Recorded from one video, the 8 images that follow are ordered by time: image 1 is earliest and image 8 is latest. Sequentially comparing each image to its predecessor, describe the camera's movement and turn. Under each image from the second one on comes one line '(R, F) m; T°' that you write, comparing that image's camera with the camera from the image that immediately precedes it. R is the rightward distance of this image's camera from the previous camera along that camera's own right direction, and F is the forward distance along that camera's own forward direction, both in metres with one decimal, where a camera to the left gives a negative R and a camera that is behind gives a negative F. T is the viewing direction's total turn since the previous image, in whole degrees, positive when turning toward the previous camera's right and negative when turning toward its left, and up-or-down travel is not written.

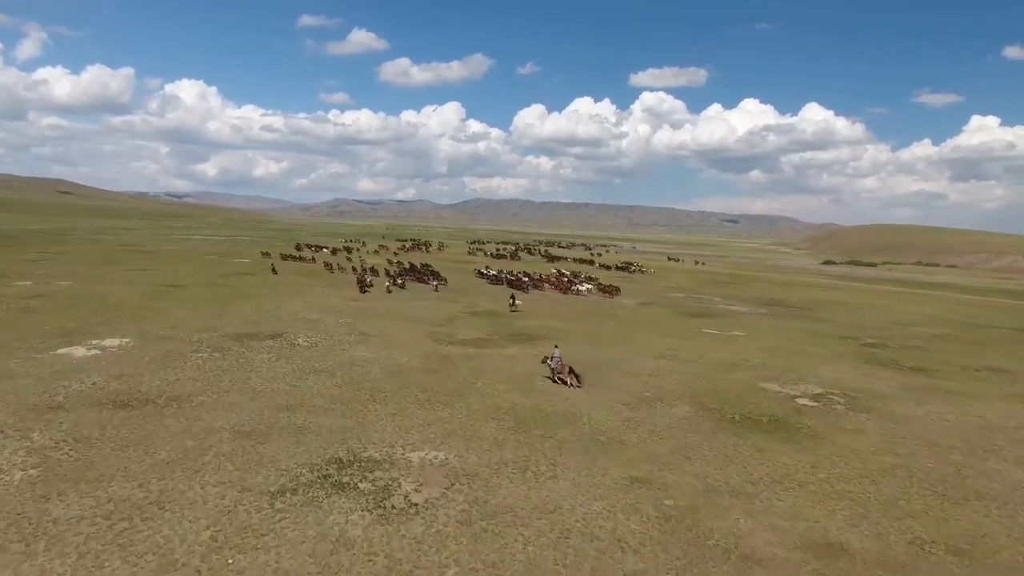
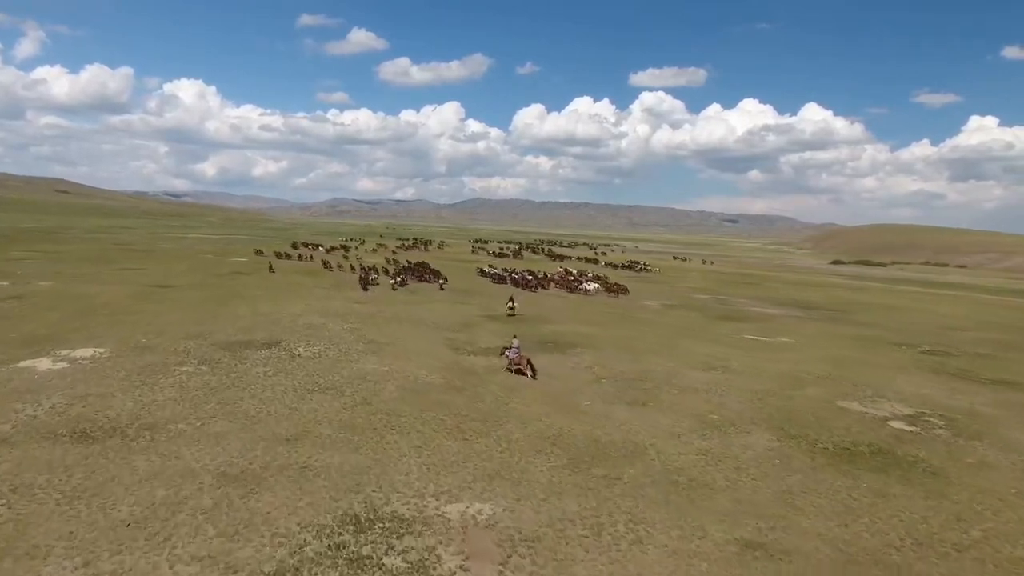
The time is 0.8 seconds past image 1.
(-1.4, +3.9) m; 0°
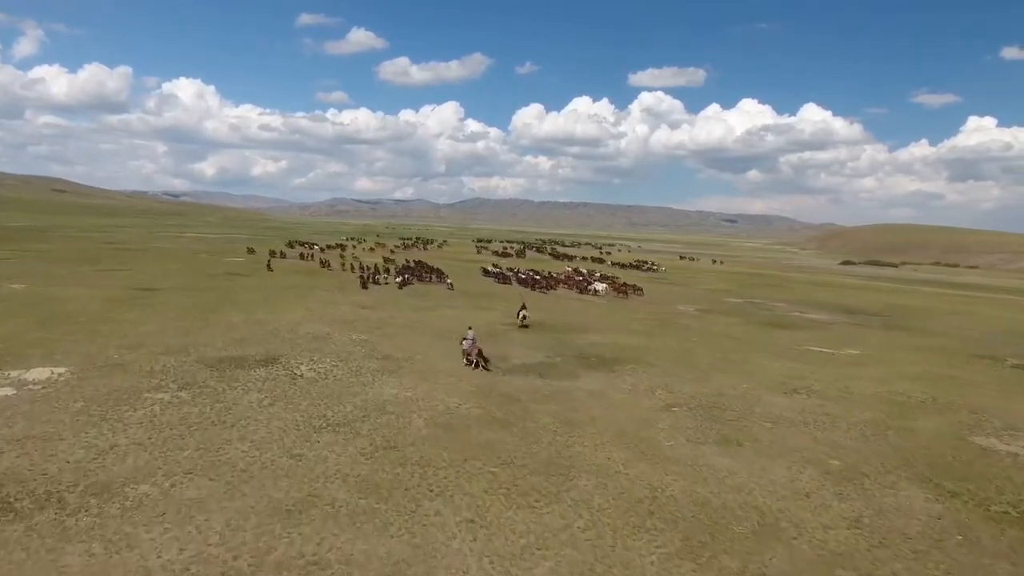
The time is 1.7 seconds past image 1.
(-1.6, +4.6) m; 0°
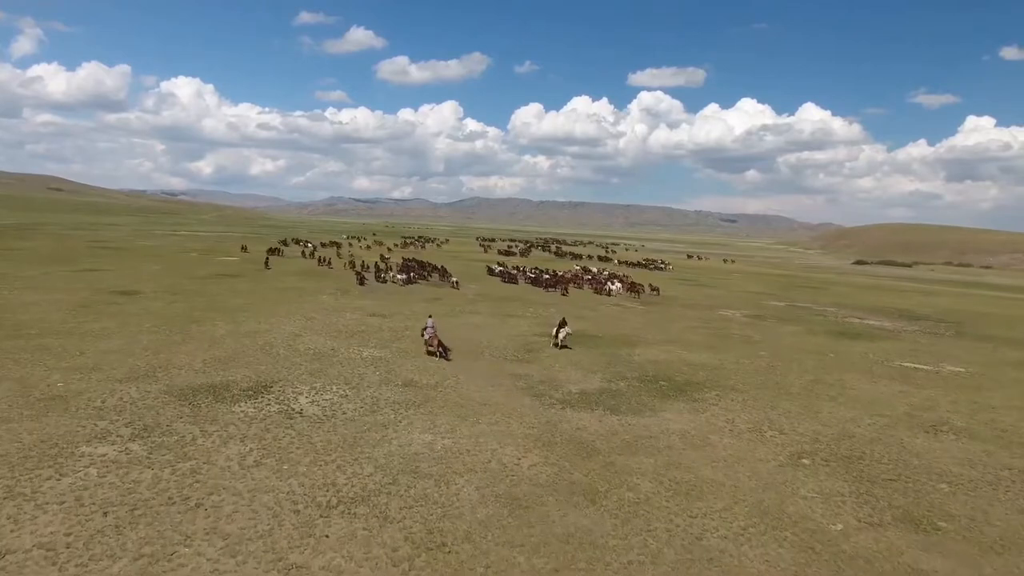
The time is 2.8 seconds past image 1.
(-1.8, +5.4) m; 0°
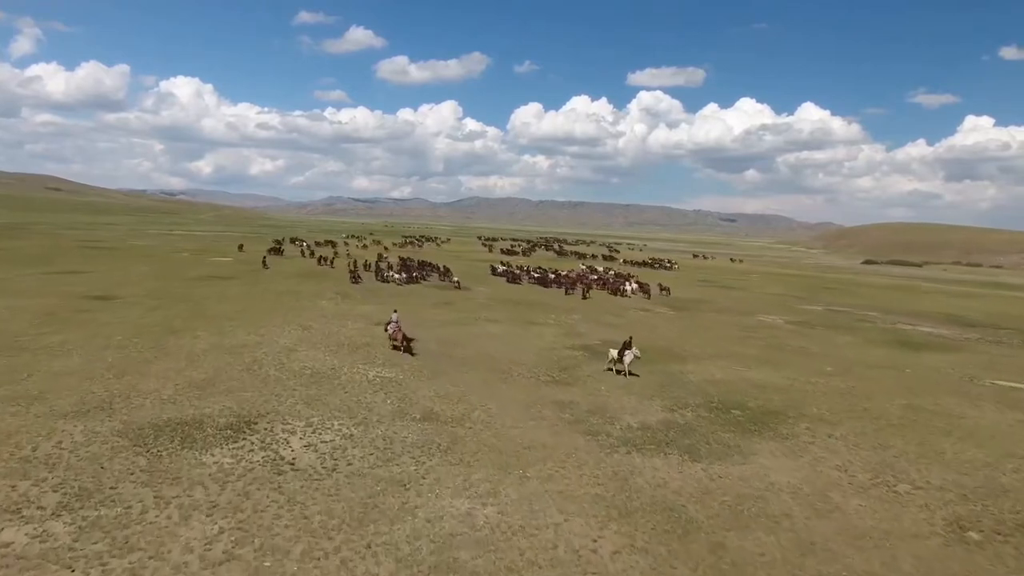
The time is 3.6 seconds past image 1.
(-1.1, +4.0) m; 0°
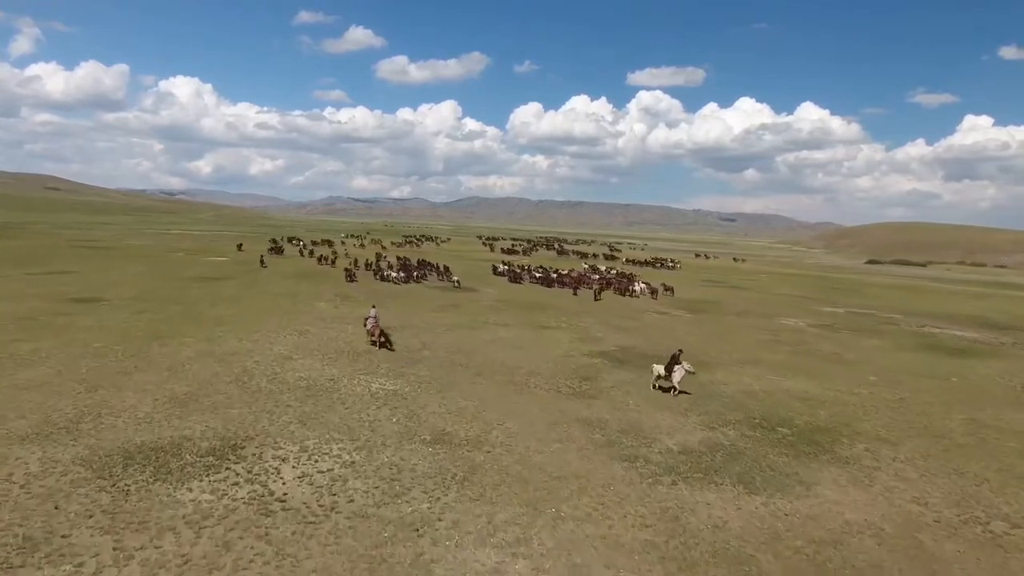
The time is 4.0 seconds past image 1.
(-0.5, +2.0) m; 0°
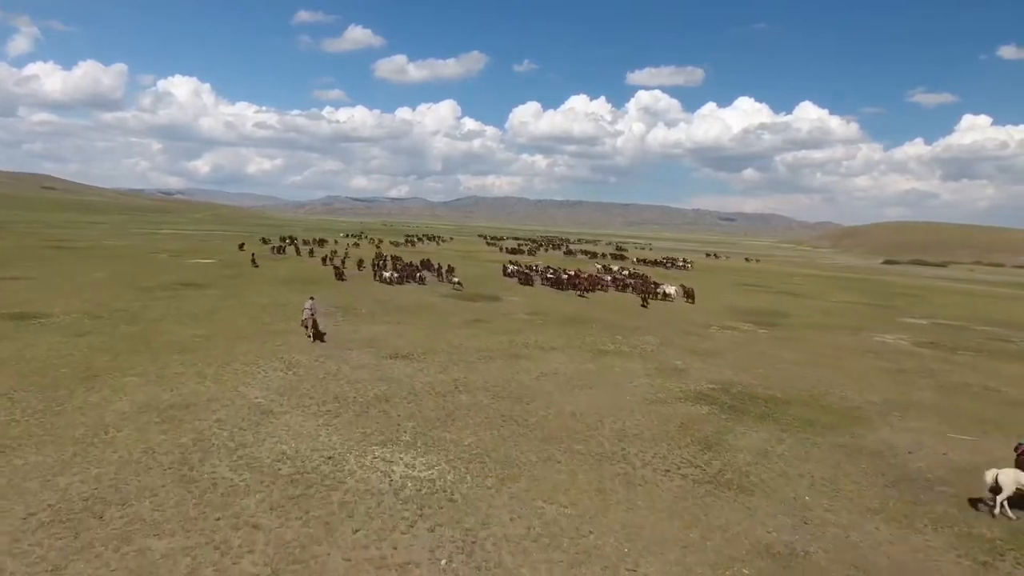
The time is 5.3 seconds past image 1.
(-1.9, +6.8) m; 0°
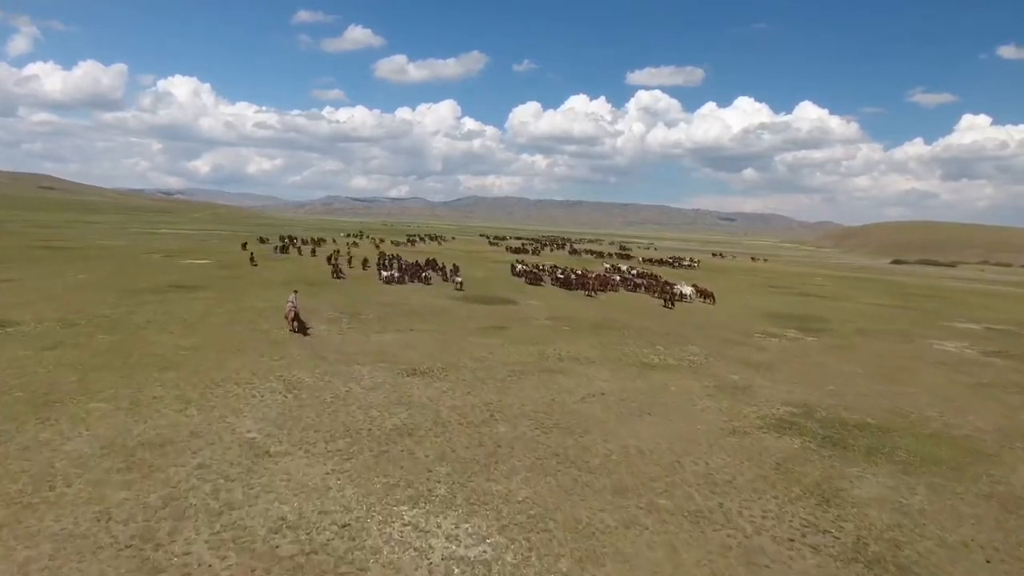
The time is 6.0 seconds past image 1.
(-1.1, +3.1) m; 0°
